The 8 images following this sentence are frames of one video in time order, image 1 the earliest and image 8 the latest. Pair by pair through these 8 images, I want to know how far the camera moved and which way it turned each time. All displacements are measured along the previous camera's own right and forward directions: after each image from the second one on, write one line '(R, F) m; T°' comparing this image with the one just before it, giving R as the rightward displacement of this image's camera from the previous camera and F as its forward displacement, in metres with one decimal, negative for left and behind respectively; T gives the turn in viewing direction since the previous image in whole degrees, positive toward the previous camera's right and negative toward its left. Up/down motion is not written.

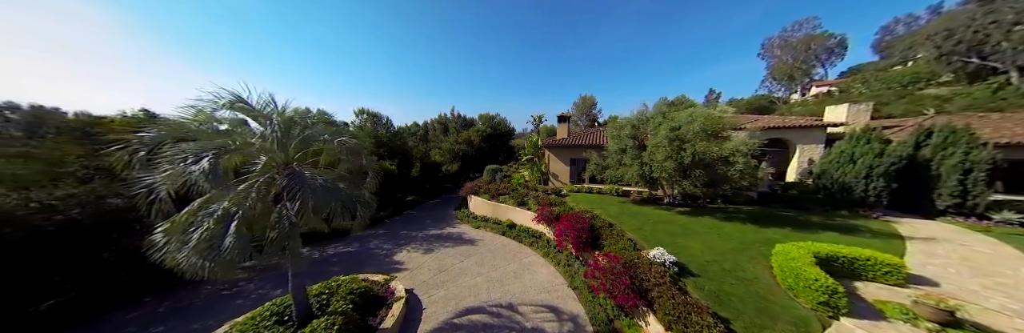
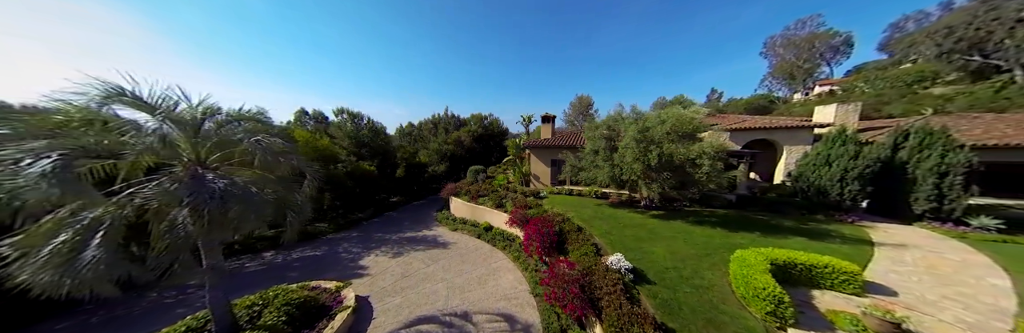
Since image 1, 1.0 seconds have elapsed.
(+1.7, +0.3) m; 0°
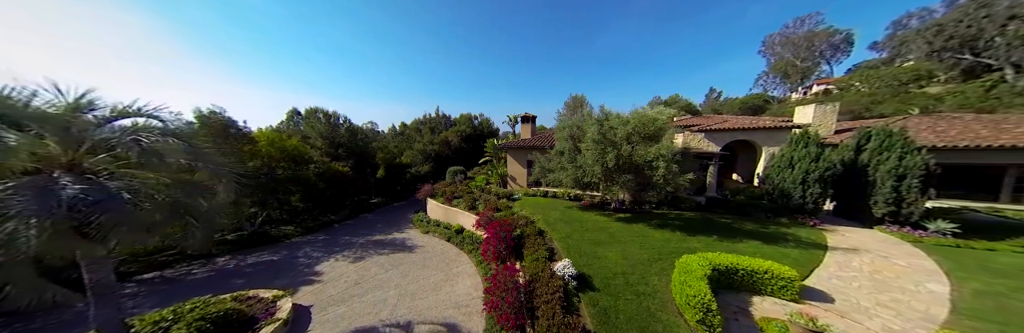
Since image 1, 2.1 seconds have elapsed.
(+1.9, +0.2) m; 0°
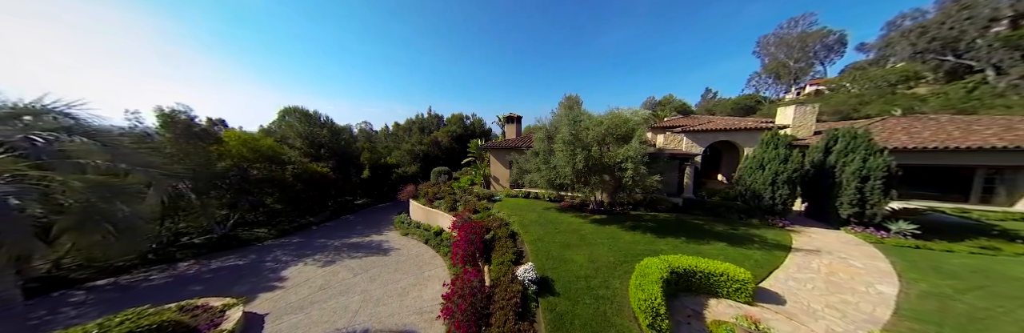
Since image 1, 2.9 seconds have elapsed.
(+1.2, +0.1) m; +1°
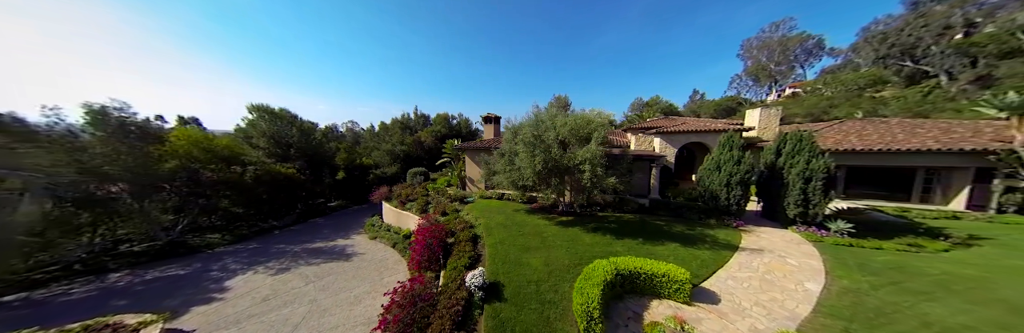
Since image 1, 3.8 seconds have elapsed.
(+1.4, +0.1) m; +2°
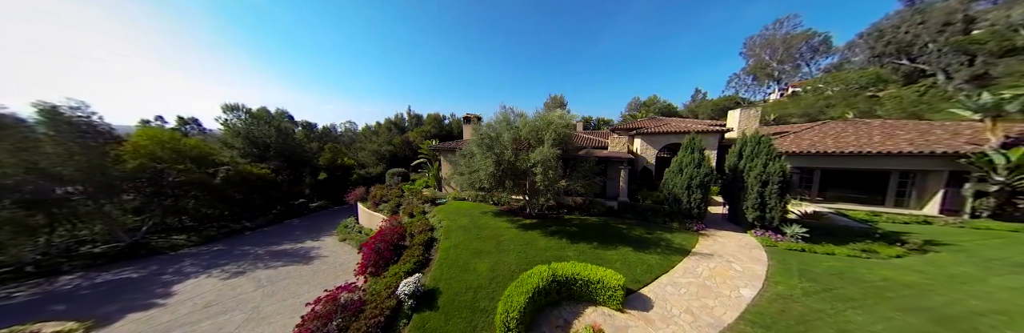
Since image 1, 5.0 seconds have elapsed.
(+2.0, +0.2) m; 0°
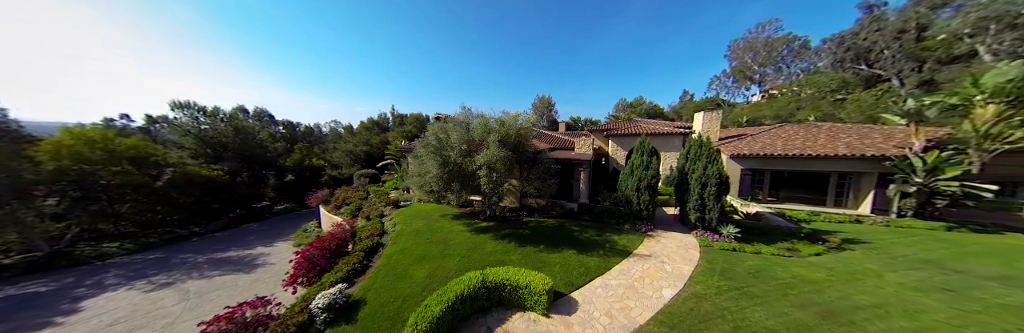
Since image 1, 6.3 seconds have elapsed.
(+1.9, +0.1) m; +2°
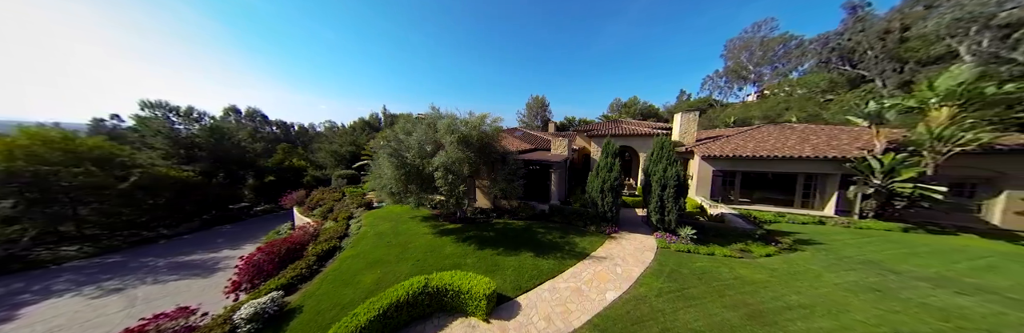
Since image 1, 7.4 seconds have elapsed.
(+1.6, +0.1) m; +1°
